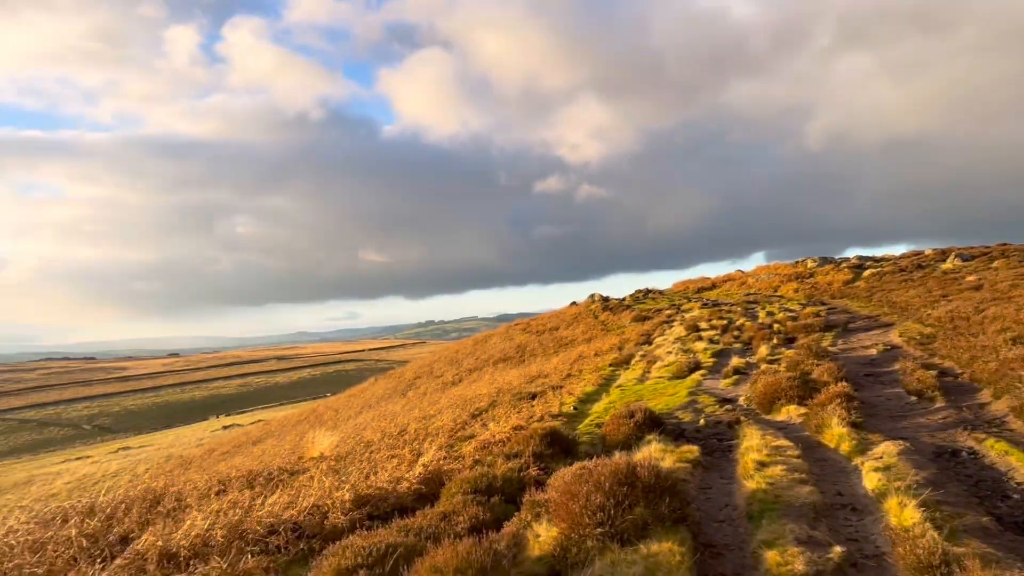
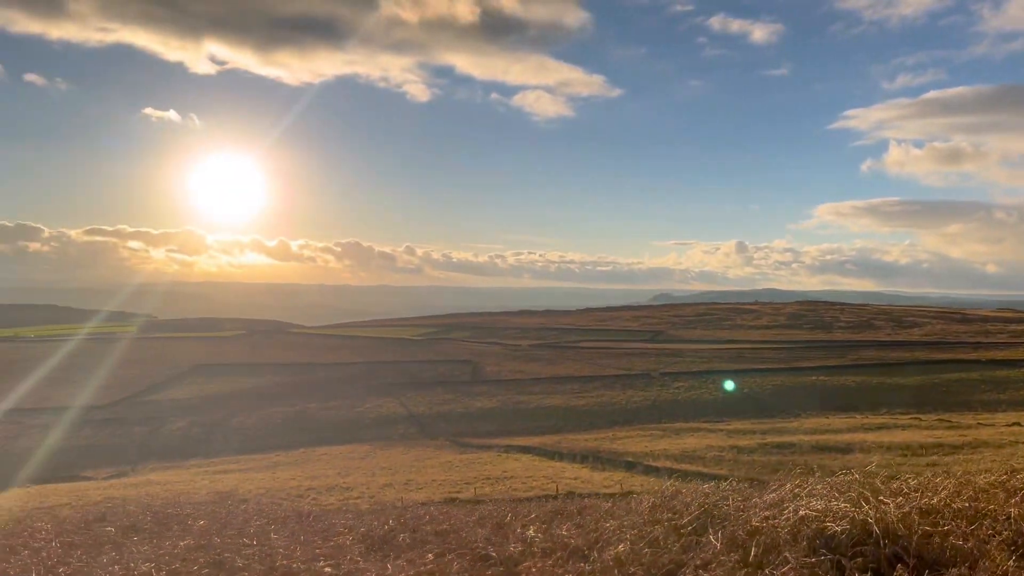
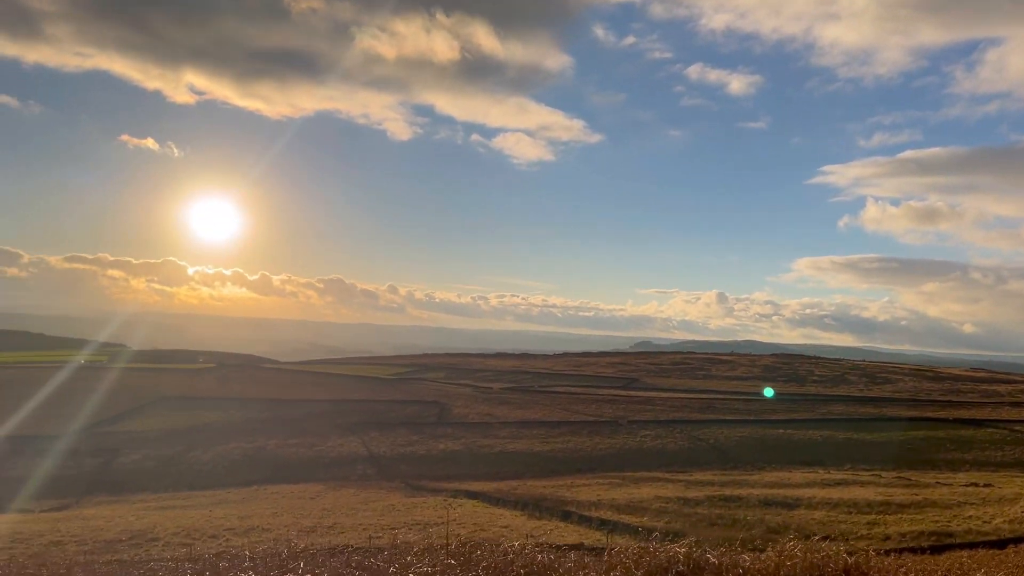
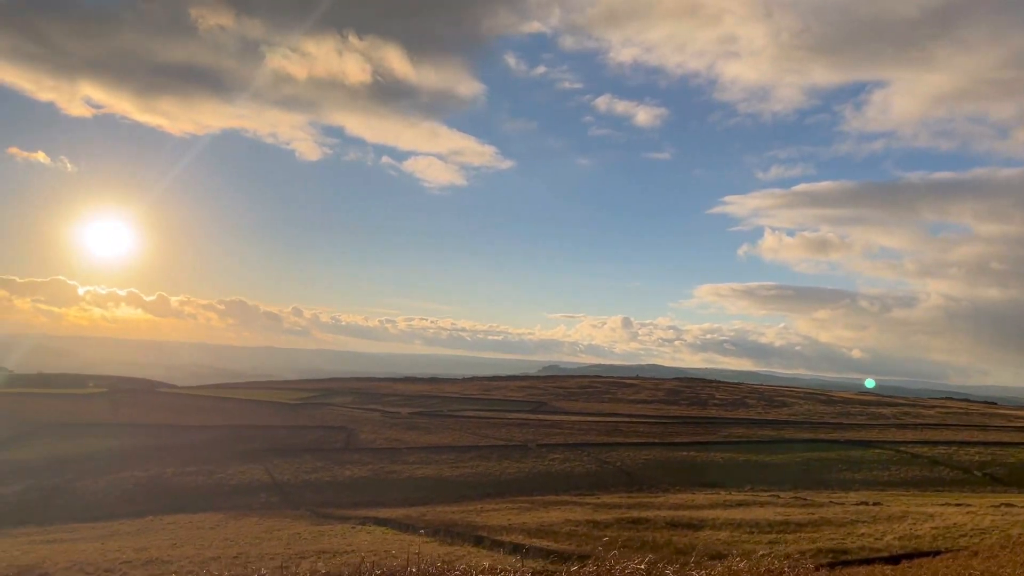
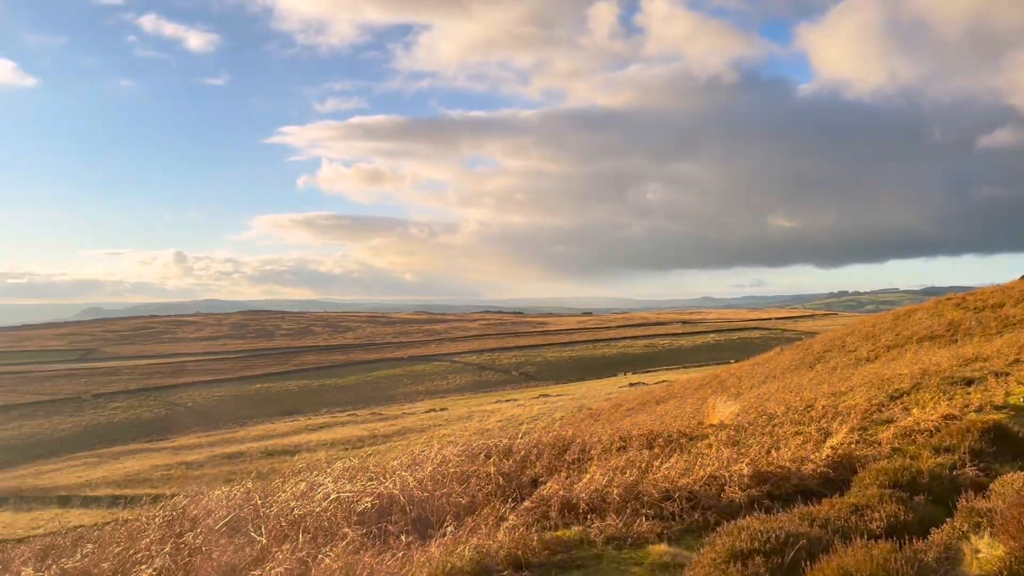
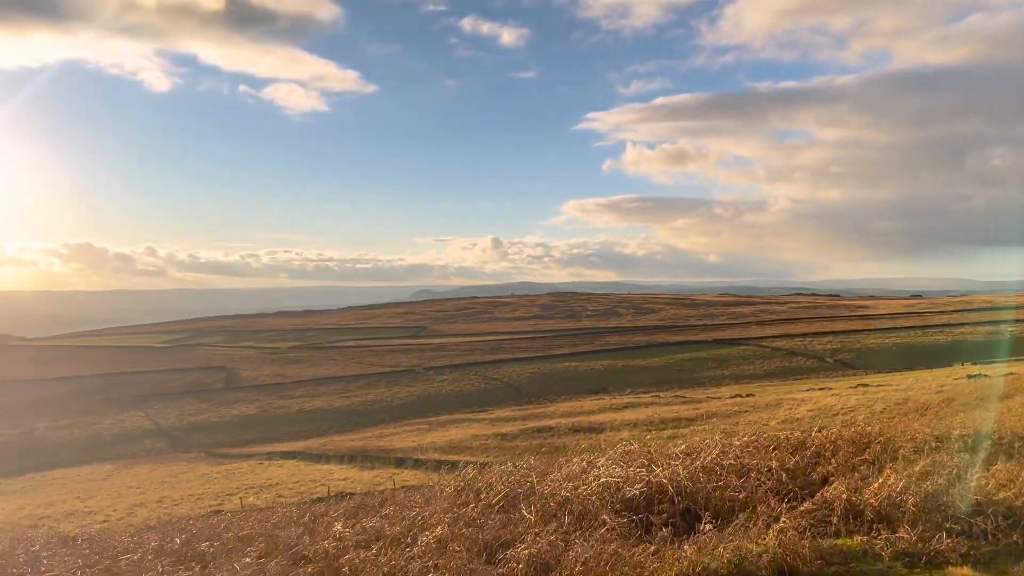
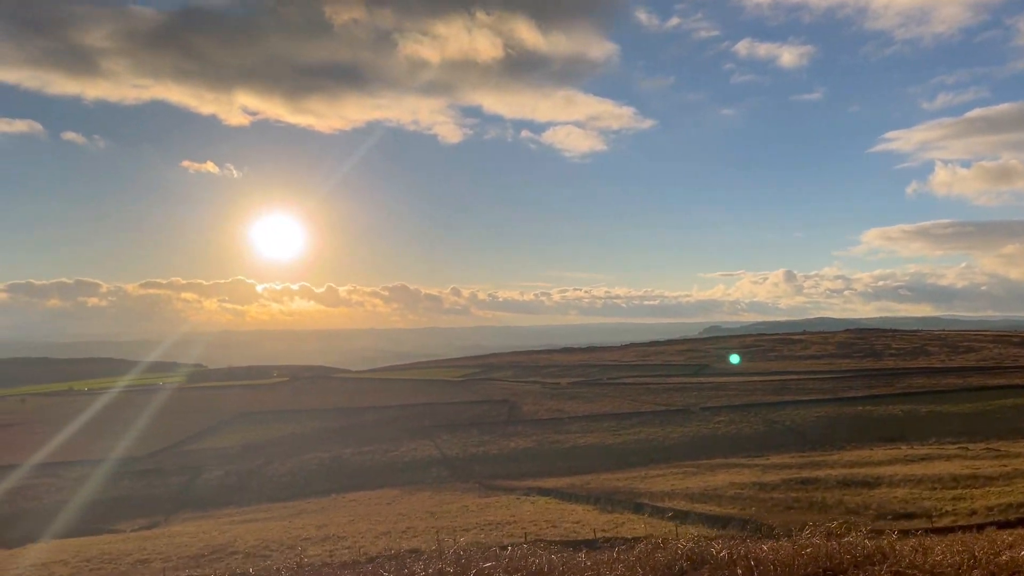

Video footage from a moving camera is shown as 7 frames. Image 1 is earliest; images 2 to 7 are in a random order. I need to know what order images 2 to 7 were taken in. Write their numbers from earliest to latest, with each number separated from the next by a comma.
5, 6, 2, 4, 3, 7
